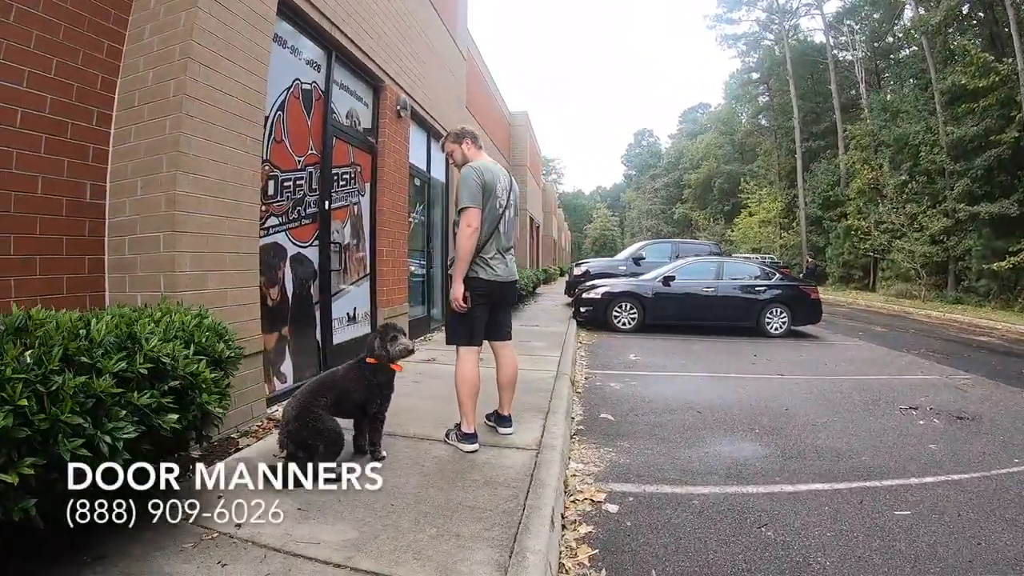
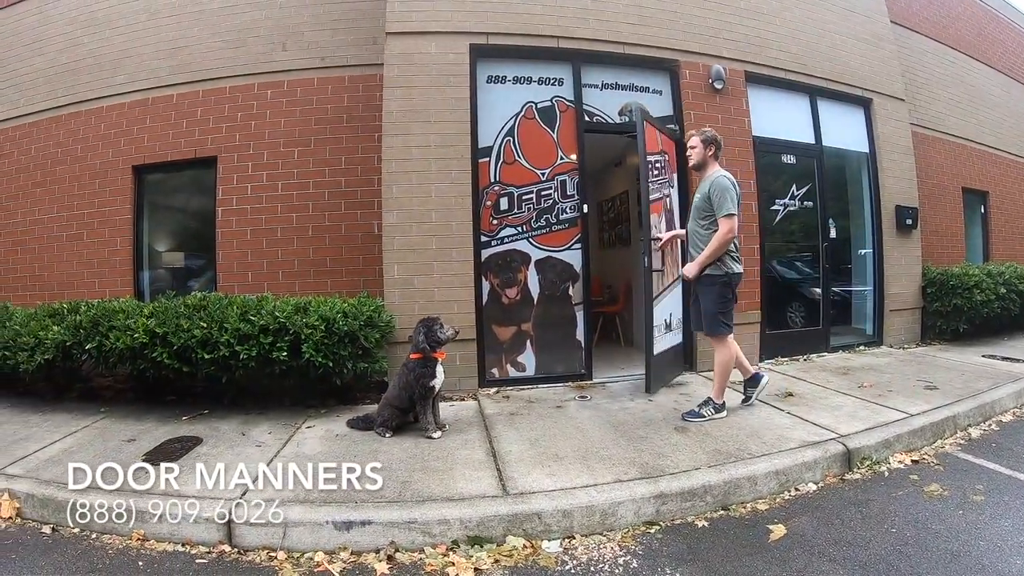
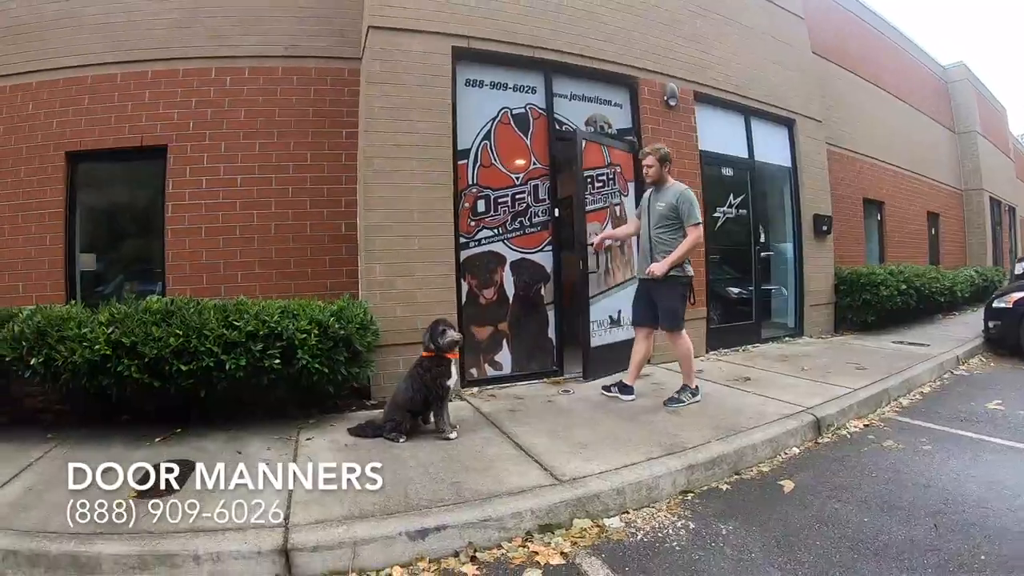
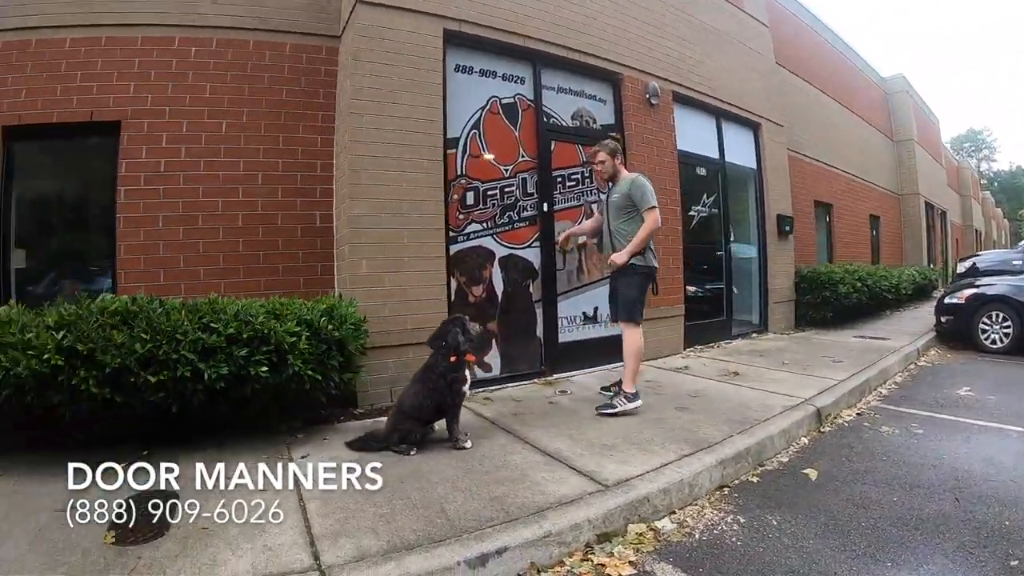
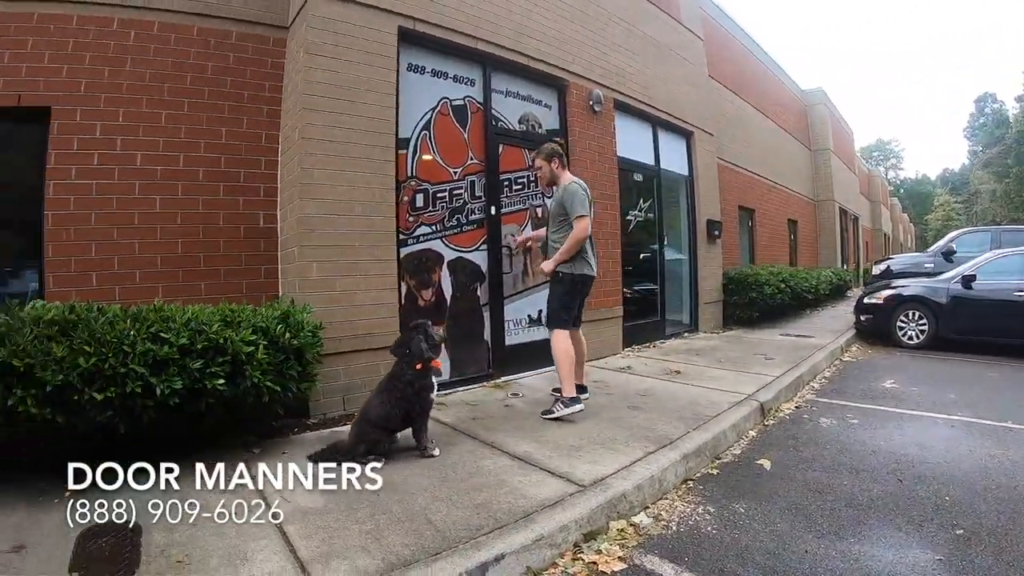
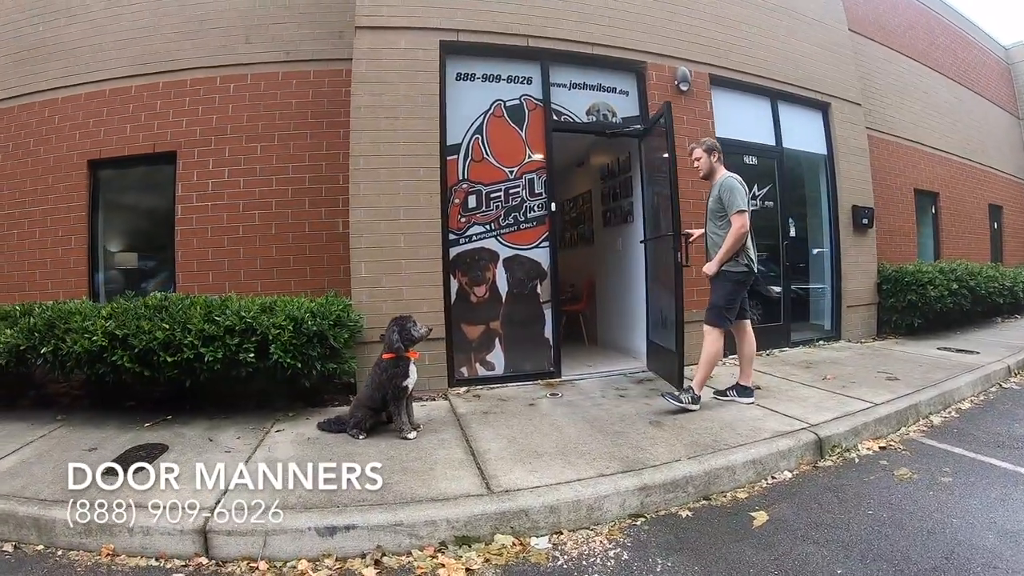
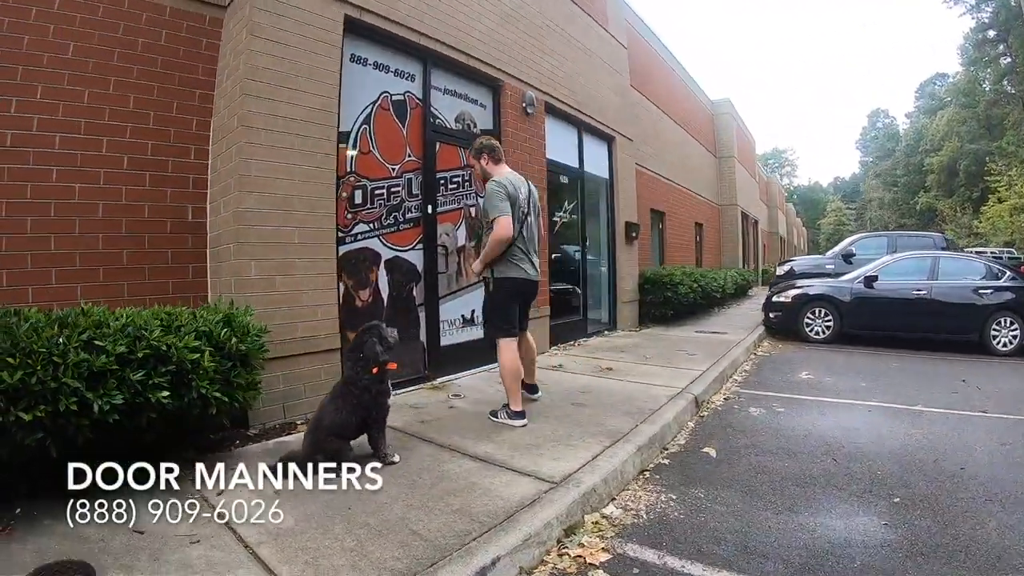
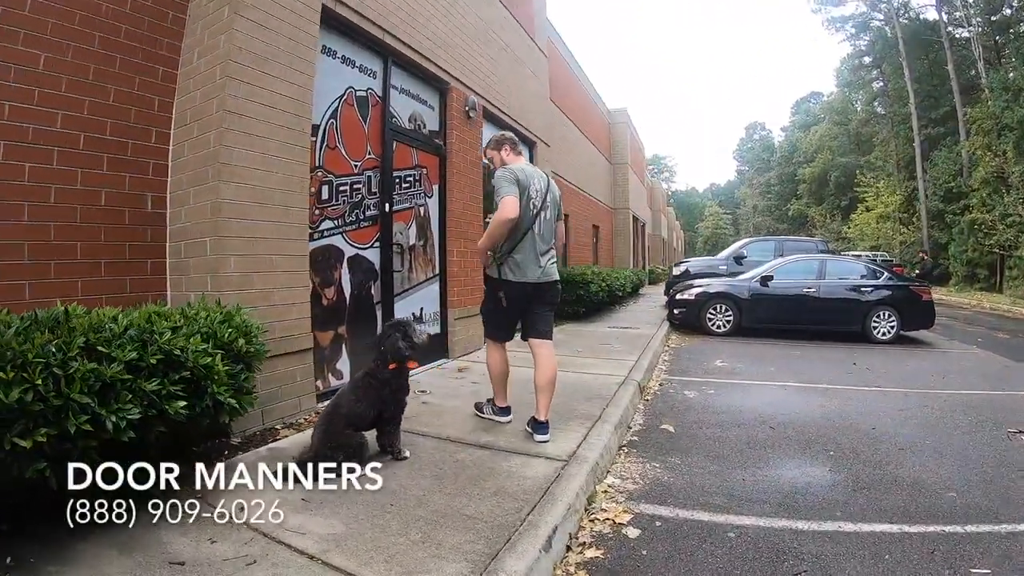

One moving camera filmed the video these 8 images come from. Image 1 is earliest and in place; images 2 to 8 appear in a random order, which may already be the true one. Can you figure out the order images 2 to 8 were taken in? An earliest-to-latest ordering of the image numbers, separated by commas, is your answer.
8, 7, 5, 4, 3, 6, 2
